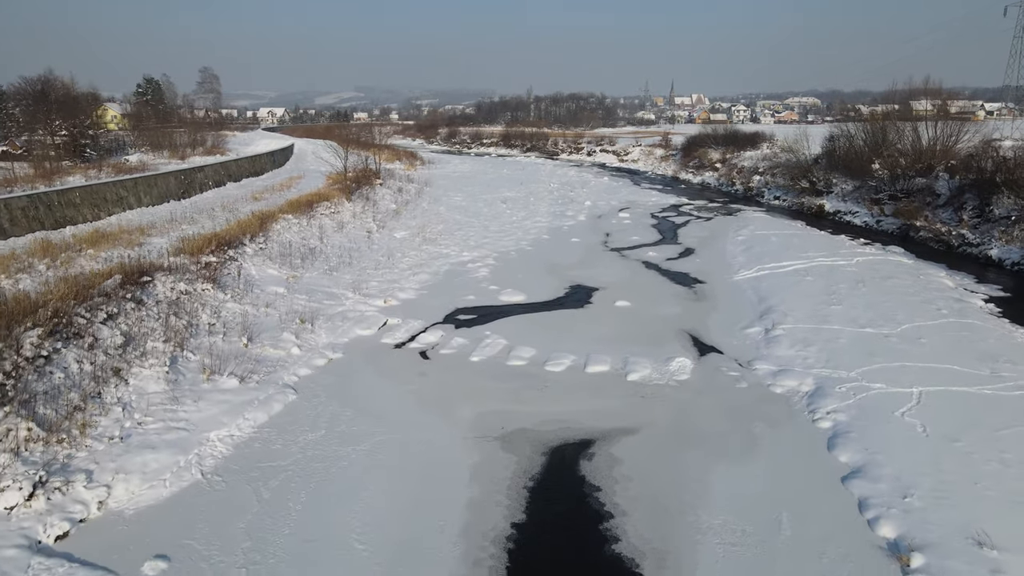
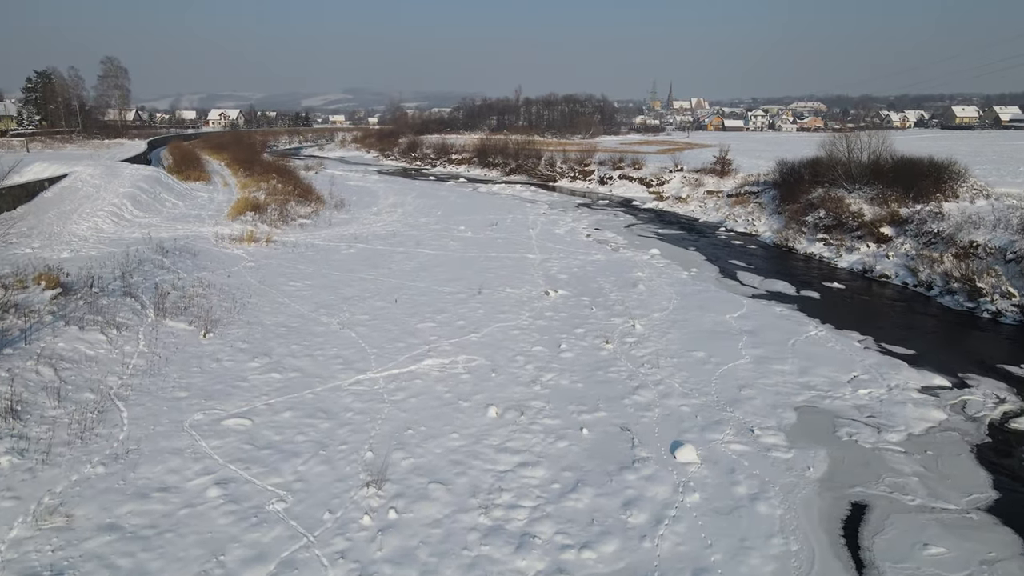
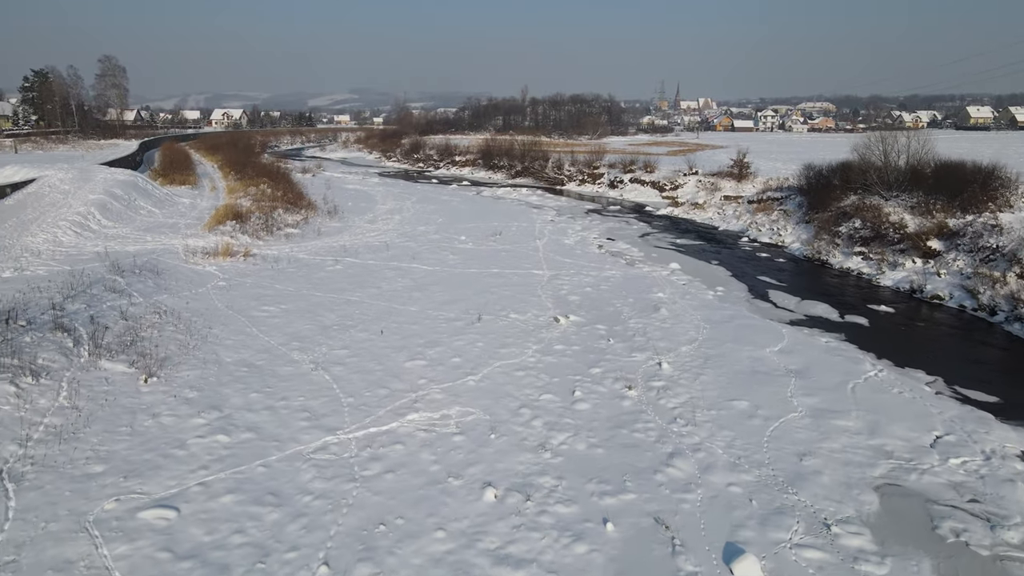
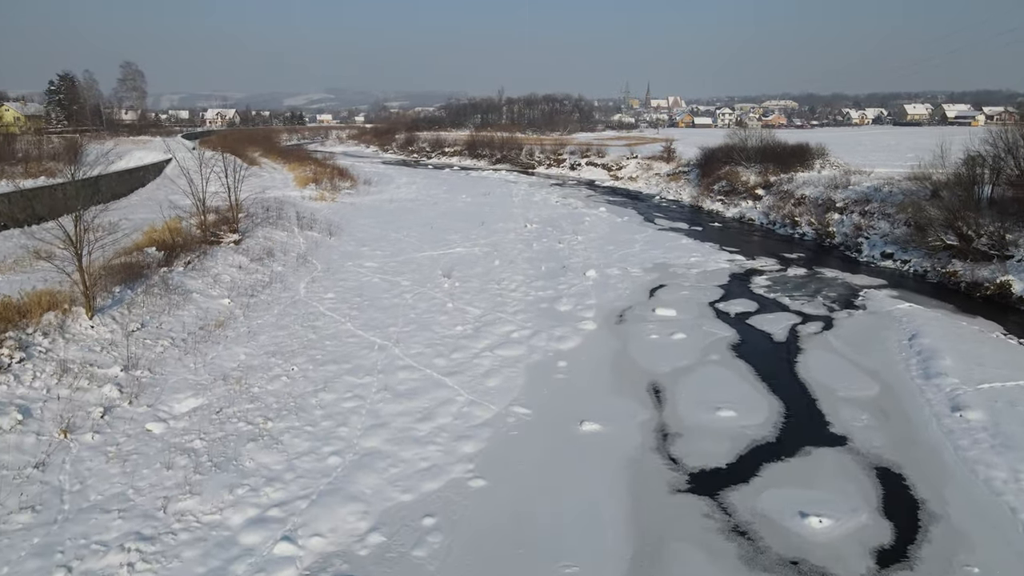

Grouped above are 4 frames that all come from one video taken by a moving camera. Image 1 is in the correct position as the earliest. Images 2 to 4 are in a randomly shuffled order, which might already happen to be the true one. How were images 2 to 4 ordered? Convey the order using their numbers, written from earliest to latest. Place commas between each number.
4, 2, 3
